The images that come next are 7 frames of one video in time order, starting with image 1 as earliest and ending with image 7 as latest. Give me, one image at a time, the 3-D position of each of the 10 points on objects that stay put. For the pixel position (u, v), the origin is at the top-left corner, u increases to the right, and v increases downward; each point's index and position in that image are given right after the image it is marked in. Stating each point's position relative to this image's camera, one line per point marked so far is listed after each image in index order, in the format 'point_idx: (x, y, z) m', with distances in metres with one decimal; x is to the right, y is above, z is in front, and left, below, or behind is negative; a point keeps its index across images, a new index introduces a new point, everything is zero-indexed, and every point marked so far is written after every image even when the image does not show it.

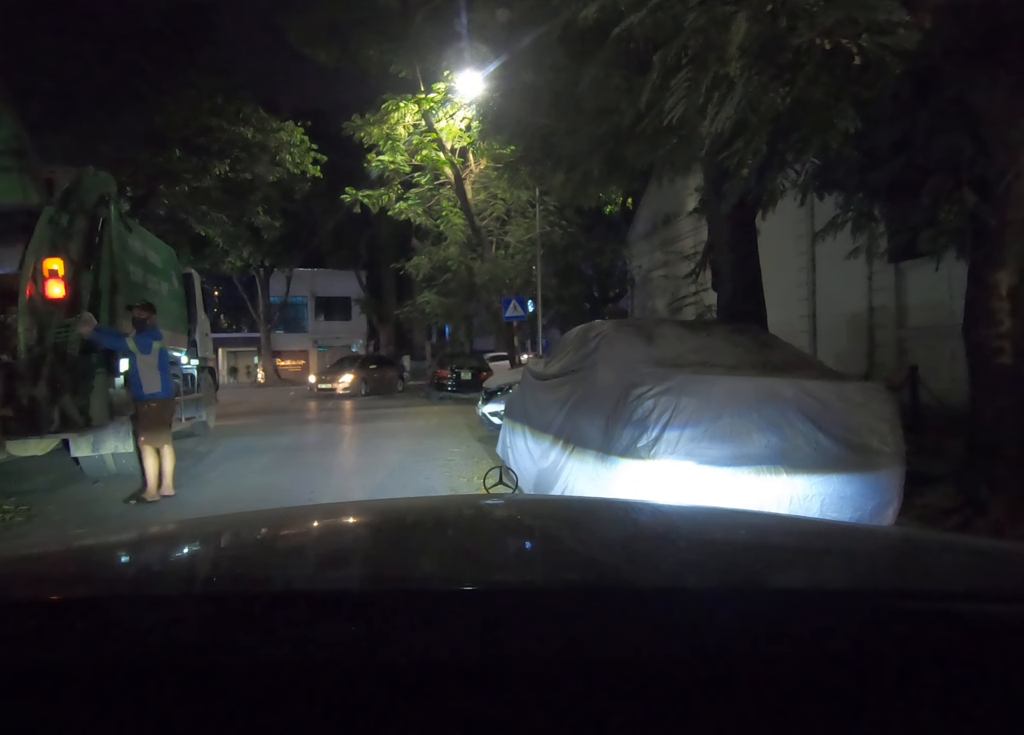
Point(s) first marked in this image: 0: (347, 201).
0: (-4.5, +4.7, +17.5) m
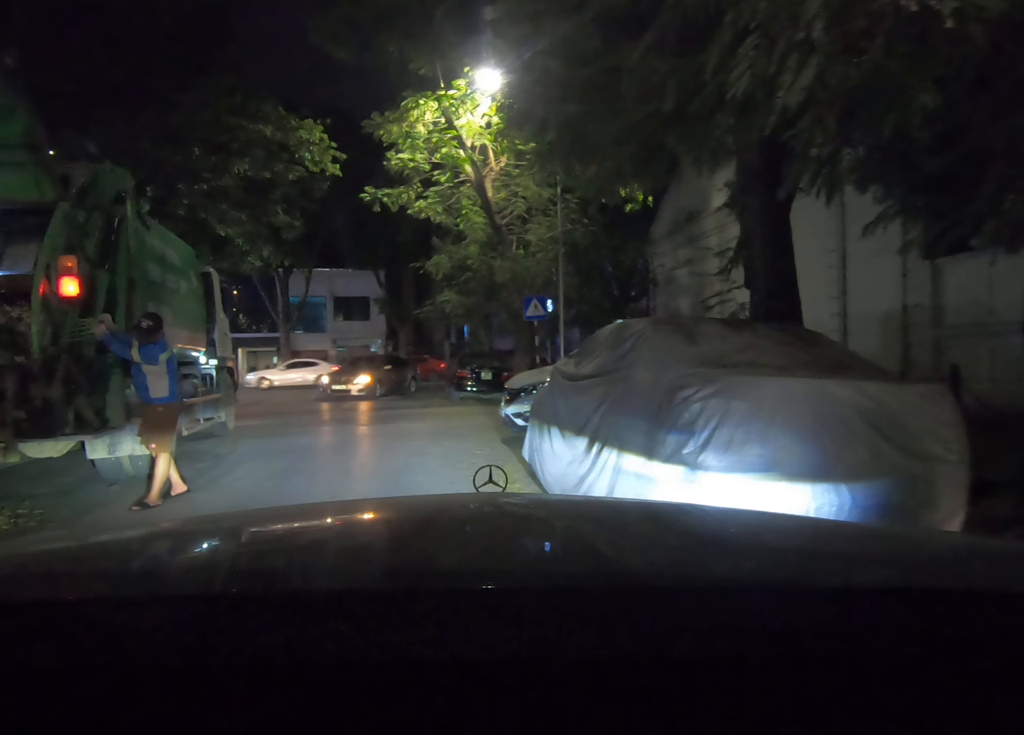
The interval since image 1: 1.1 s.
0: (-4.0, +4.7, +17.4) m
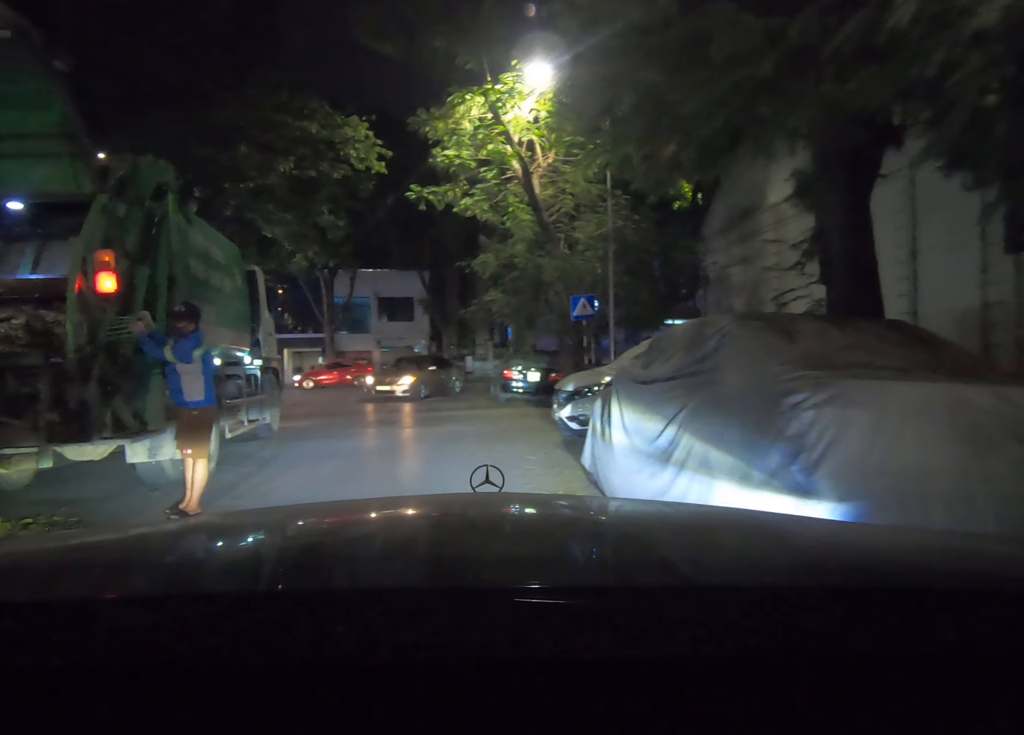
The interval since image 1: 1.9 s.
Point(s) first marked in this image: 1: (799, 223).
0: (-2.7, +4.7, +17.3) m
1: (+6.7, +3.4, +14.7) m
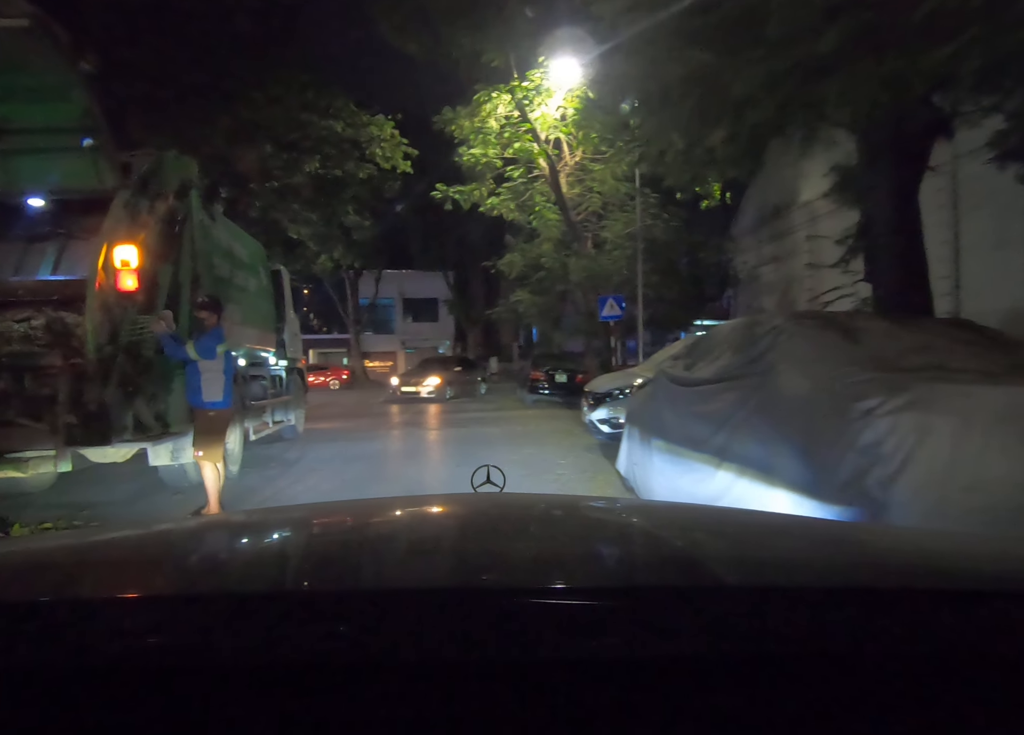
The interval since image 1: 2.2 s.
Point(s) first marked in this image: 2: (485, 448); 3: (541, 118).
0: (-2.0, +4.6, +17.2) m
1: (+7.3, +3.3, +14.2) m
2: (-0.5, -1.4, +10.9) m
3: (+0.7, +6.3, +15.8) m
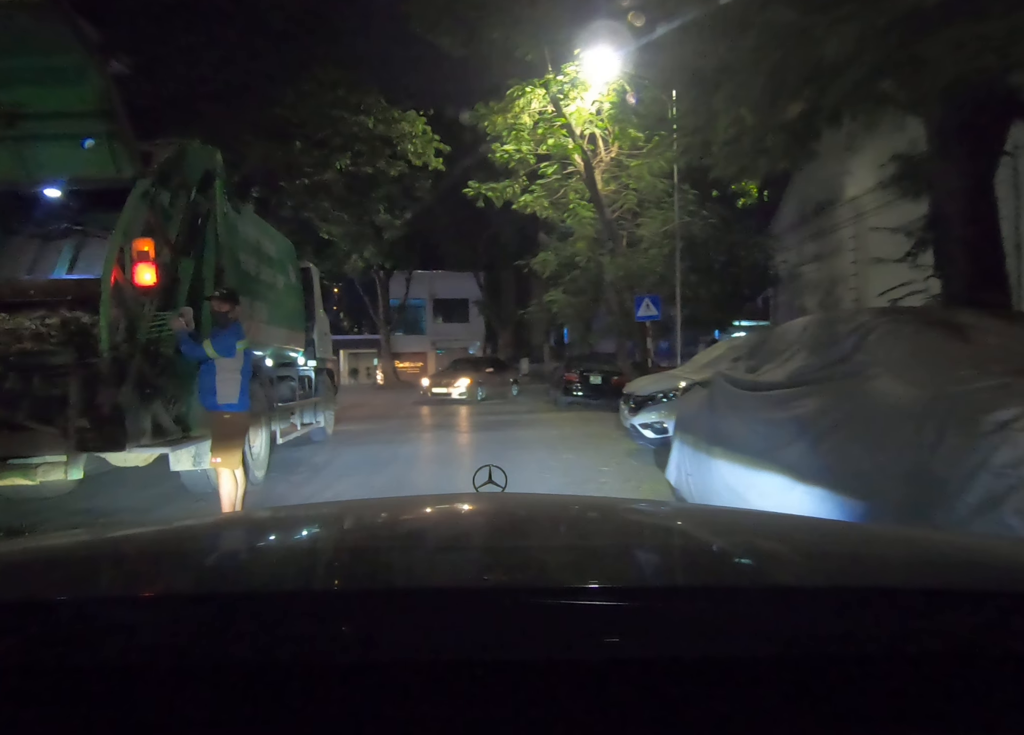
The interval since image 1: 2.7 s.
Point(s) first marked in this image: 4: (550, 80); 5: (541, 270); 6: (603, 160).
0: (-1.1, +4.6, +17.0) m
1: (+8.0, +3.3, +13.6) m
2: (+0.1, -1.4, +10.6) m
3: (+1.5, +6.2, +15.4) m
4: (+0.9, +6.6, +14.6) m
5: (+0.8, +3.0, +19.7) m
6: (+2.4, +5.7, +17.1) m
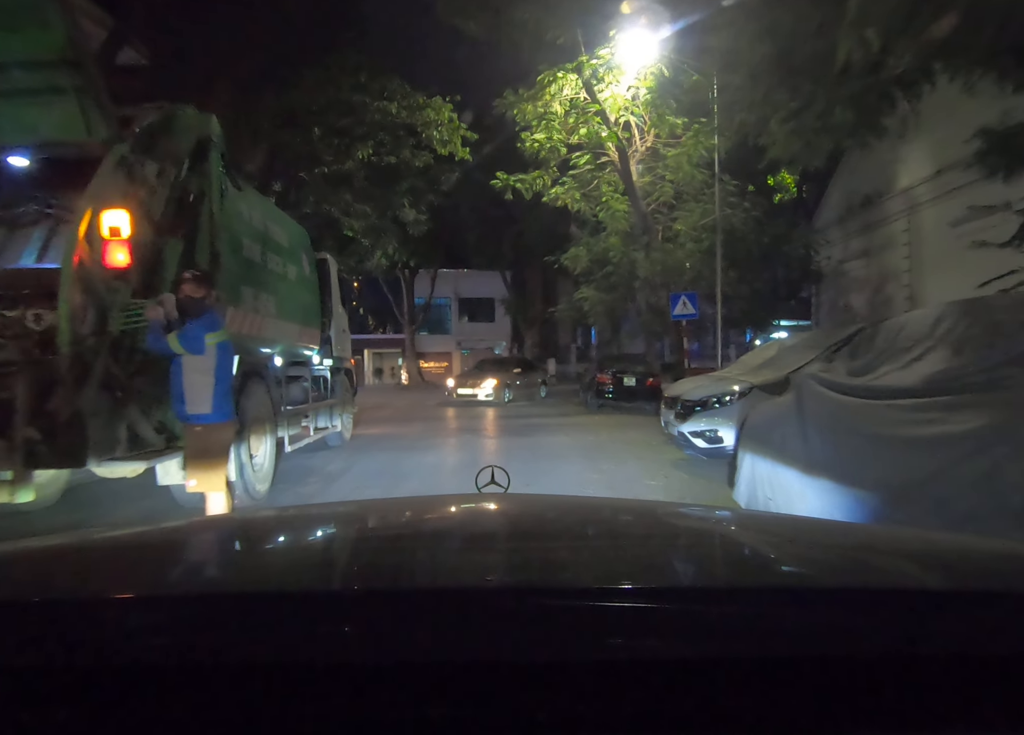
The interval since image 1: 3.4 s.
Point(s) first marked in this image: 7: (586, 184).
0: (-0.4, +4.6, +16.4) m
1: (+8.6, +3.2, +12.7) m
2: (+0.5, -1.4, +9.9) m
3: (+2.2, +6.2, +14.8) m
4: (+1.5, +6.6, +13.9) m
5: (+1.7, +3.0, +19.0) m
6: (+3.2, +5.6, +16.4) m
7: (+1.9, +4.9, +17.3) m
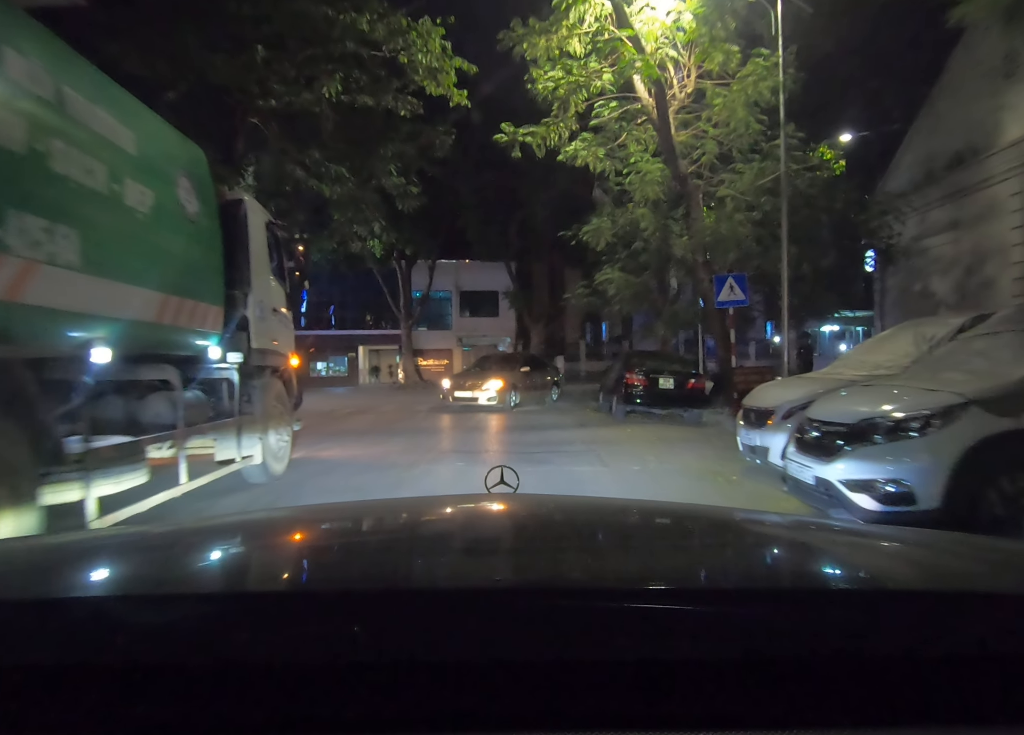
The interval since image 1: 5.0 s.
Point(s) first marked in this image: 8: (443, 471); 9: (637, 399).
0: (-0.3, +4.6, +14.1) m
1: (+8.8, +3.2, +10.3) m
2: (+0.7, -1.4, +7.7) m
3: (+2.4, +6.2, +12.5) m
4: (+1.7, +6.6, +11.6) m
5: (+1.8, +3.1, +16.8) m
6: (+3.3, +5.7, +14.1) m
7: (+2.1, +5.0, +15.1) m
8: (-1.0, -1.4, +8.2) m
9: (+2.7, -0.7, +15.5) m
